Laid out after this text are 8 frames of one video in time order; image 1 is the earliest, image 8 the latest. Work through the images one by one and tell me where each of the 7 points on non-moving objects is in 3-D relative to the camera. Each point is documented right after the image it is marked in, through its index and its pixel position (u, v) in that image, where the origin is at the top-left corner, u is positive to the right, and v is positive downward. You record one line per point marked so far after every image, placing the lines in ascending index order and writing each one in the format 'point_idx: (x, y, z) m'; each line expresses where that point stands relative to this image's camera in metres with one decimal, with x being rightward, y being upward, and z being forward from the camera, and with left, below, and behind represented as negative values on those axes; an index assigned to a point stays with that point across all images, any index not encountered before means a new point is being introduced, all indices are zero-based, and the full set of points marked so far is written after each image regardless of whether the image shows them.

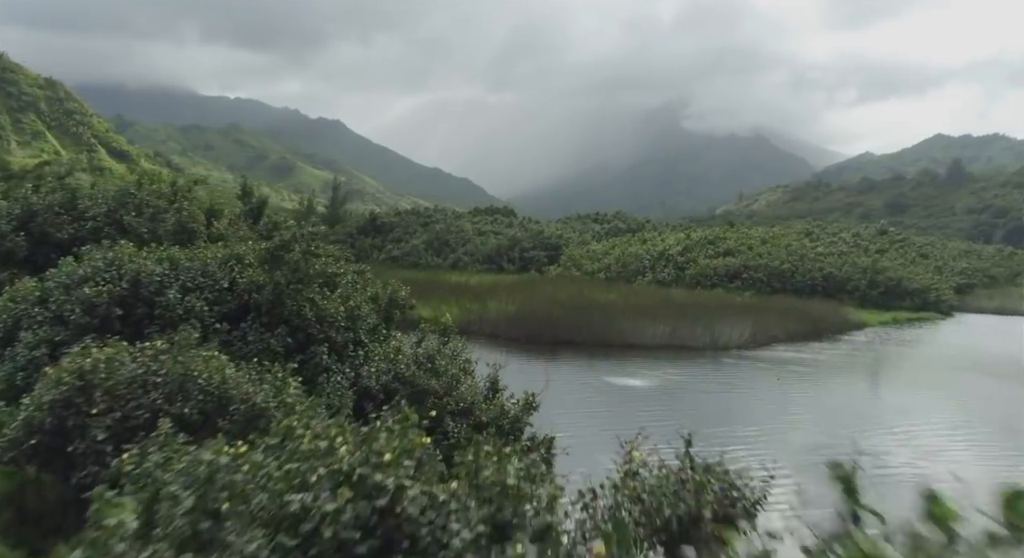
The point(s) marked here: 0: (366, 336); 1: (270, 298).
0: (-1.9, -0.8, +11.1) m
1: (-3.0, -0.2, +10.4) m
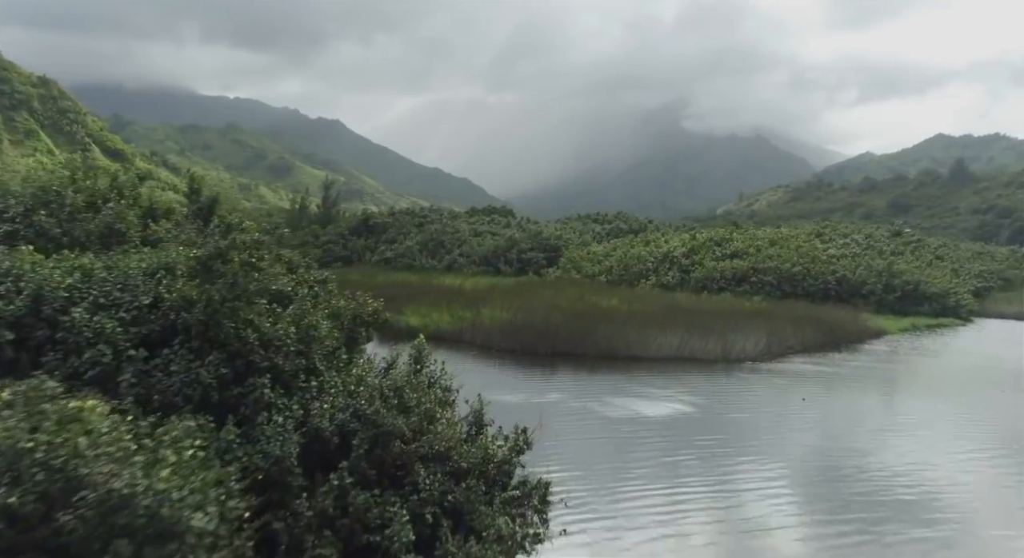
0: (-2.1, -0.9, +9.2) m
1: (-3.1, -0.4, +8.5) m
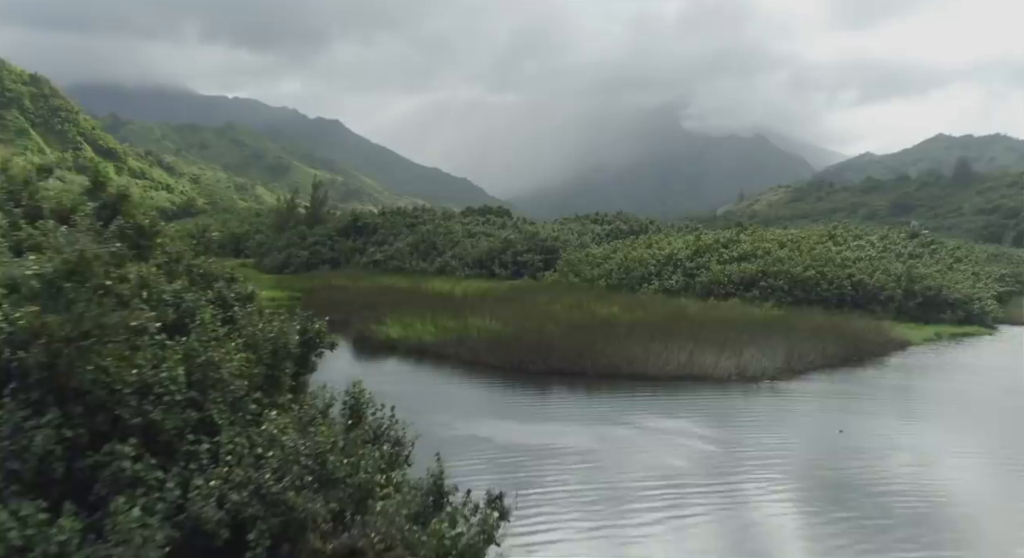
0: (-2.4, -1.1, +6.8) m
1: (-3.4, -0.6, +6.1) m
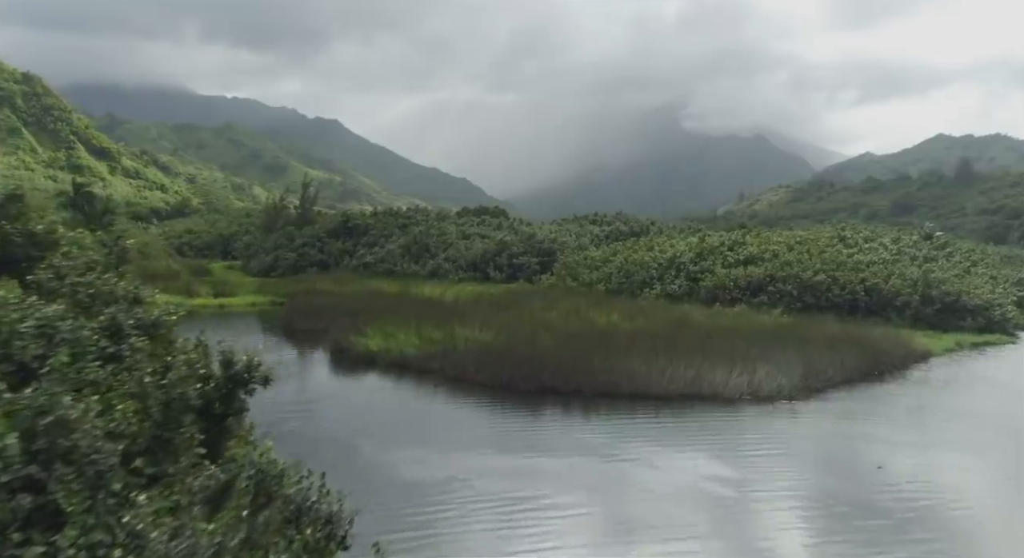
0: (-2.6, -1.3, +4.9) m
1: (-3.6, -0.8, +4.2) m
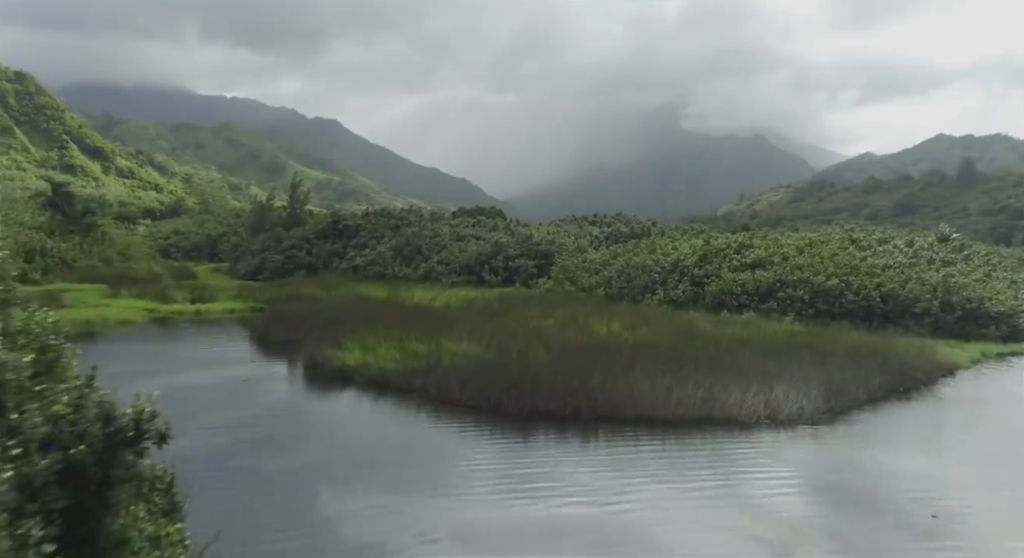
0: (-2.8, -1.5, +3.1) m
1: (-3.9, -0.9, +2.3) m
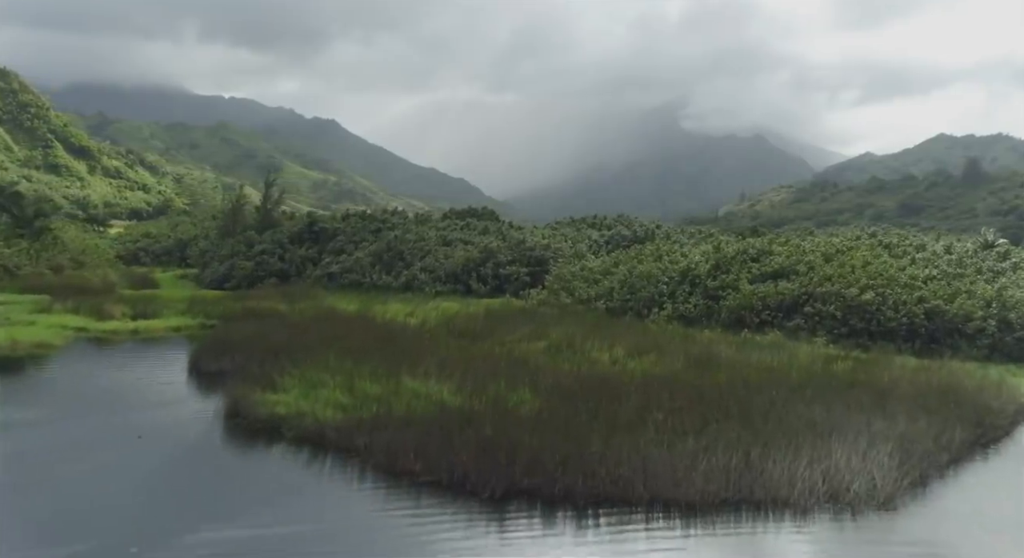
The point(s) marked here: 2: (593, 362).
0: (-3.2, -1.9, -1.1) m
1: (-4.3, -1.4, -1.8) m
2: (+1.9, -1.9, +19.8) m
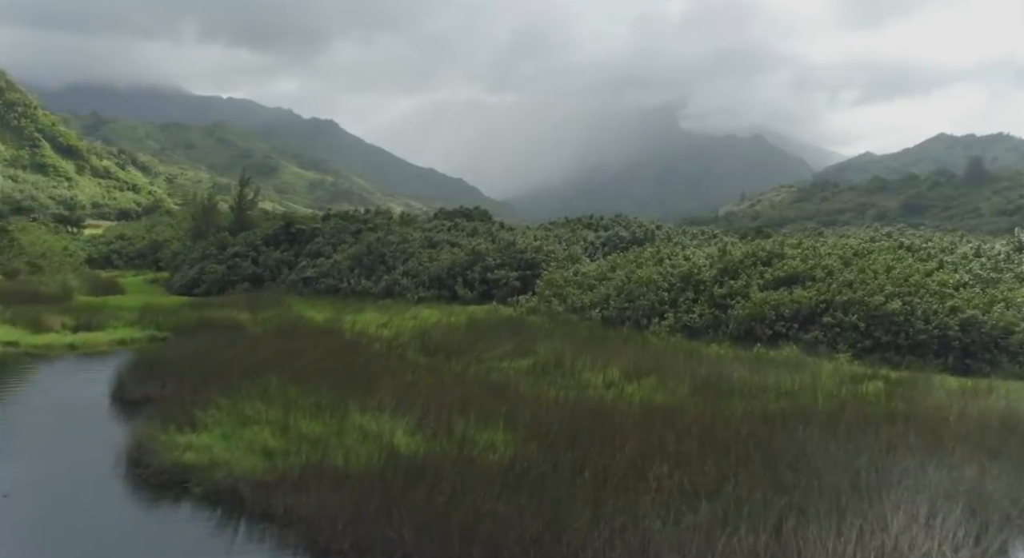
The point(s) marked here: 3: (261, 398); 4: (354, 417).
0: (-3.7, -2.1, -4.0) m
1: (-4.7, -1.6, -4.7) m
2: (+1.5, -2.1, +16.9) m
3: (-4.4, -2.1, +14.8) m
4: (-2.5, -2.2, +13.4) m
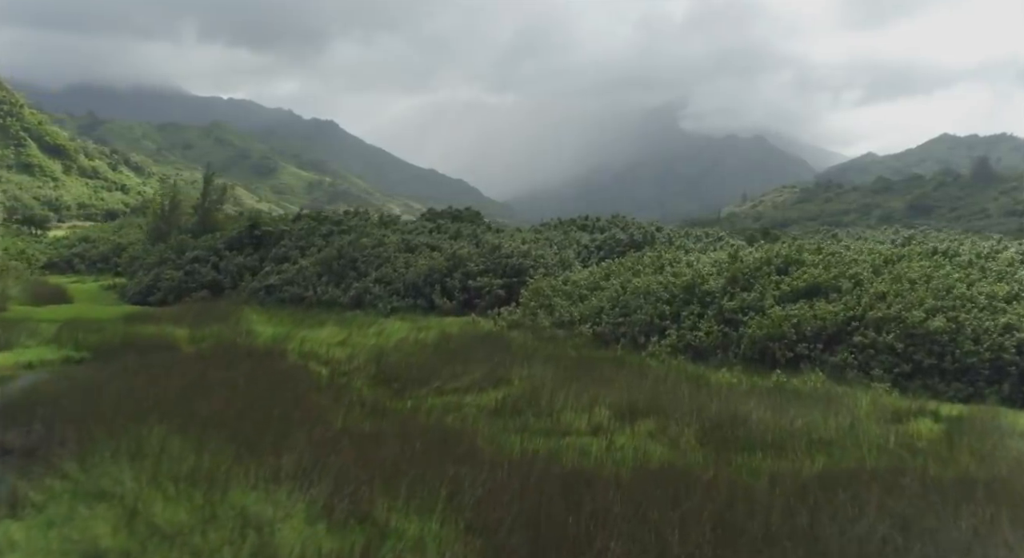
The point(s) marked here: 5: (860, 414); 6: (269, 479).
0: (-4.4, -2.4, -7.6) m
1: (-5.4, -1.9, -8.4) m
2: (+0.8, -2.4, +13.2) m
3: (-5.1, -2.4, +11.1) m
4: (-3.2, -2.5, +9.7) m
5: (+6.3, -2.5, +15.3) m
6: (-3.0, -2.4, +10.4) m
